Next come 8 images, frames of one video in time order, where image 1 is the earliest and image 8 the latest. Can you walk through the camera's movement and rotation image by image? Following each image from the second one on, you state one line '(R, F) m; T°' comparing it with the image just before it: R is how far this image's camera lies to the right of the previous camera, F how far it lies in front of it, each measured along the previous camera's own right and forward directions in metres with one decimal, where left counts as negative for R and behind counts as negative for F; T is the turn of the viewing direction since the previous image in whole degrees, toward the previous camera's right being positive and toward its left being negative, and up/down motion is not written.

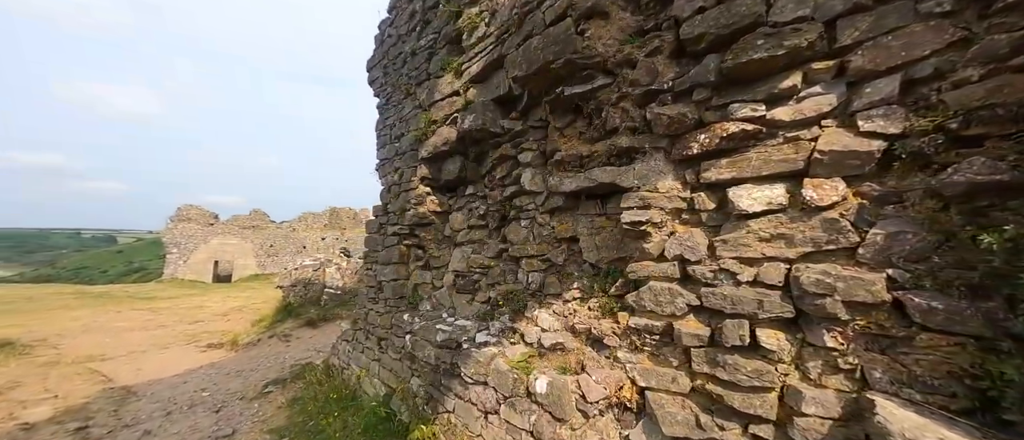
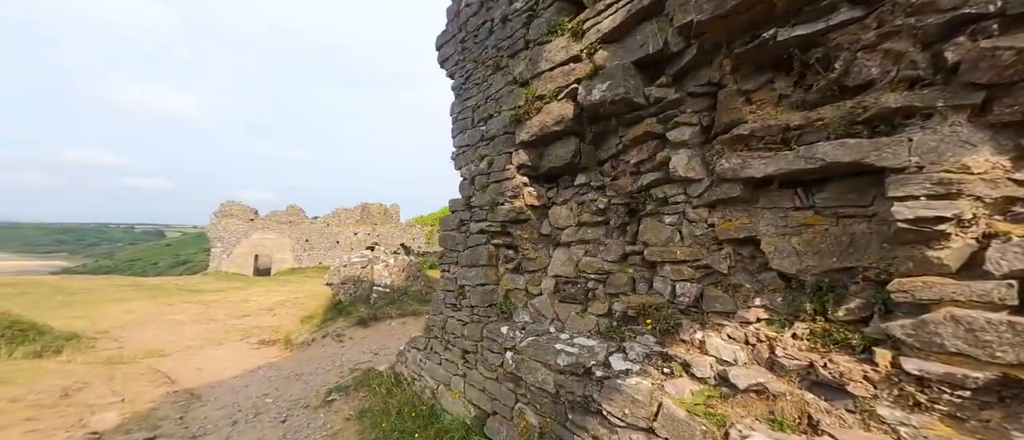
(-0.7, +0.5) m; -4°
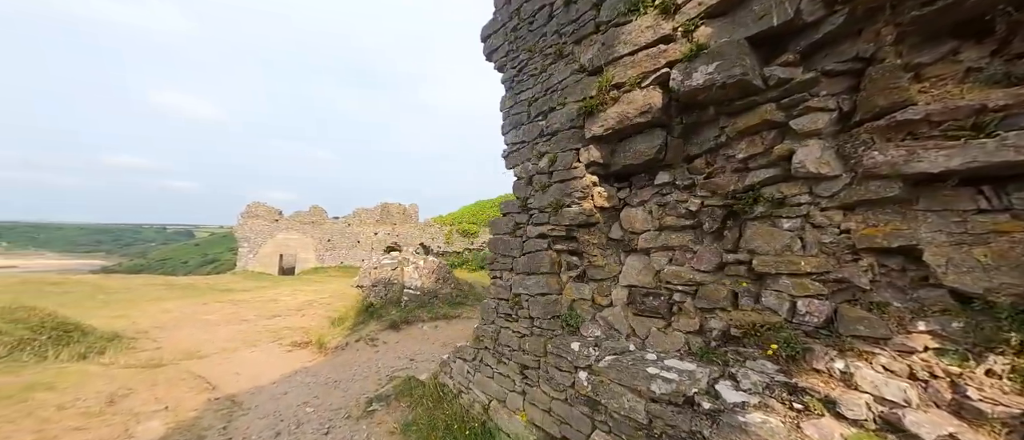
(-0.4, +0.3) m; -3°
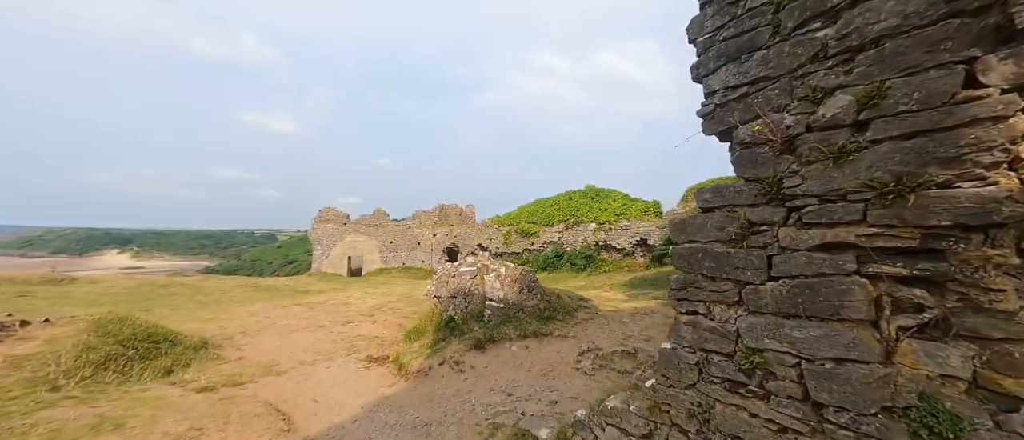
(-0.9, +1.1) m; -8°
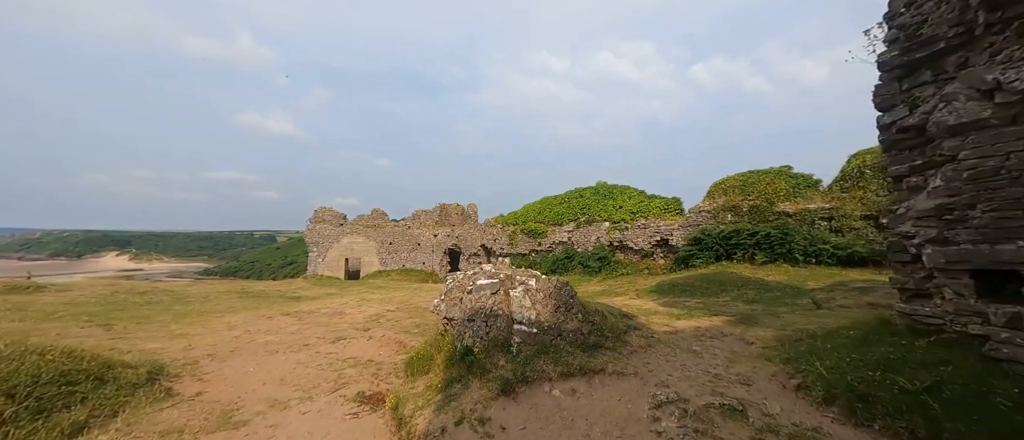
(-0.5, +1.6) m; 0°
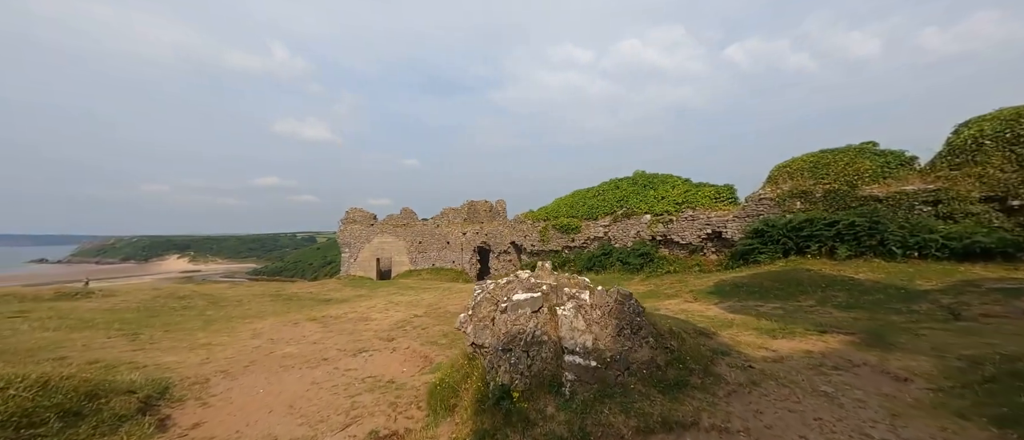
(-0.2, +1.3) m; -5°
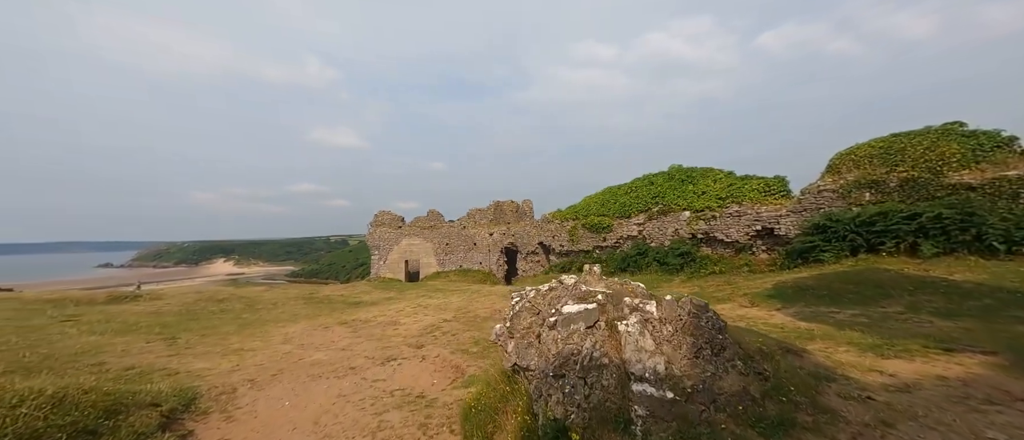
(-0.2, +0.7) m; -4°
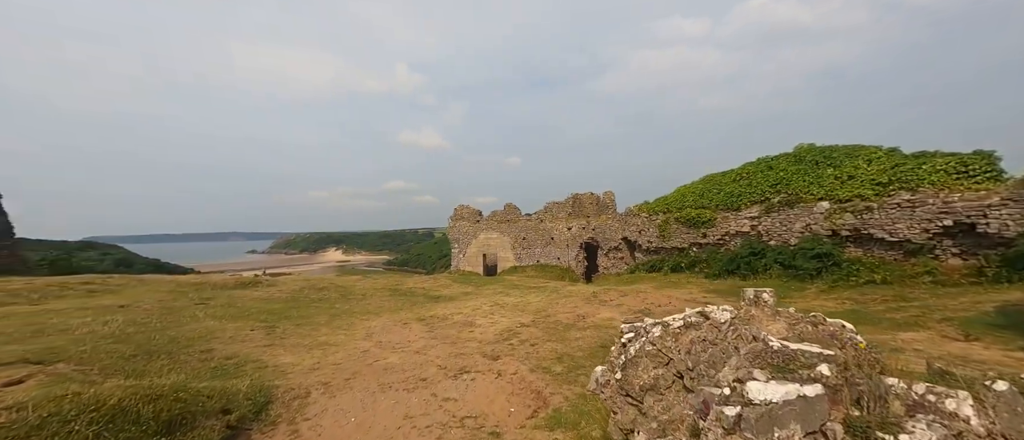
(-0.3, +1.4) m; -13°
